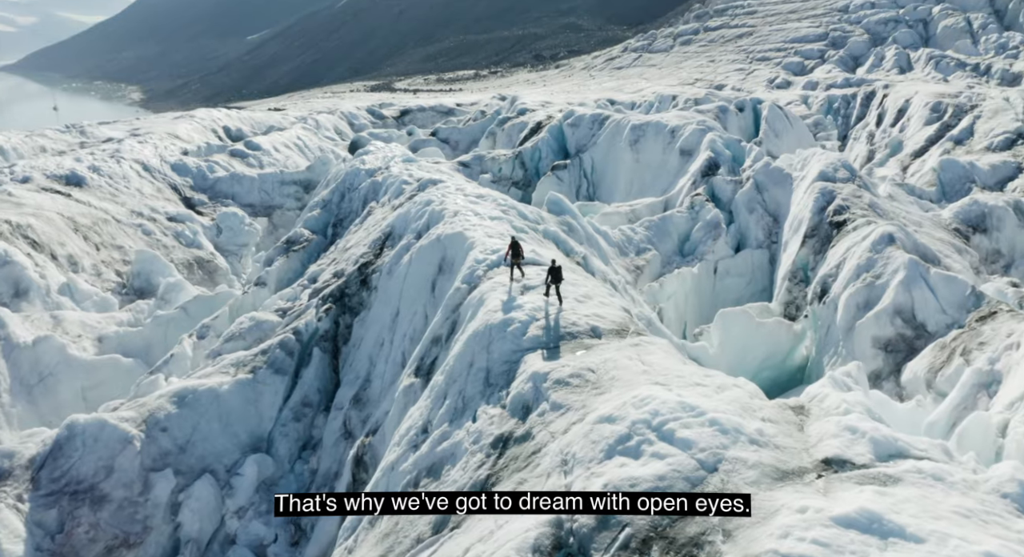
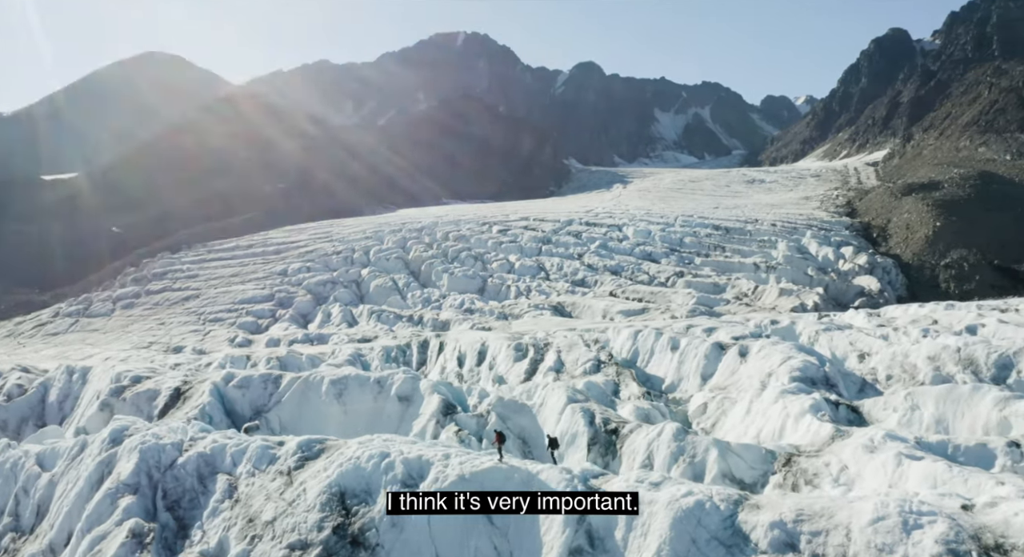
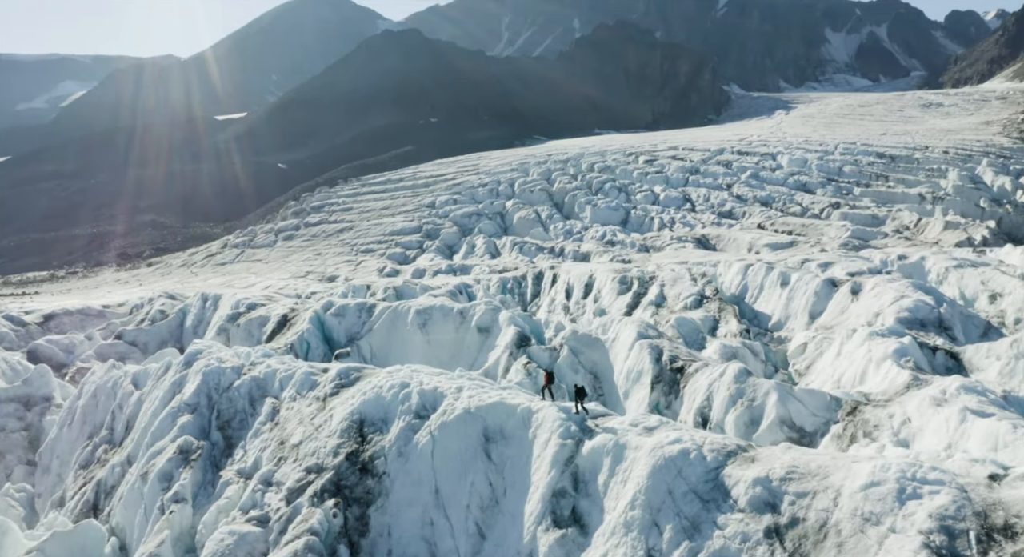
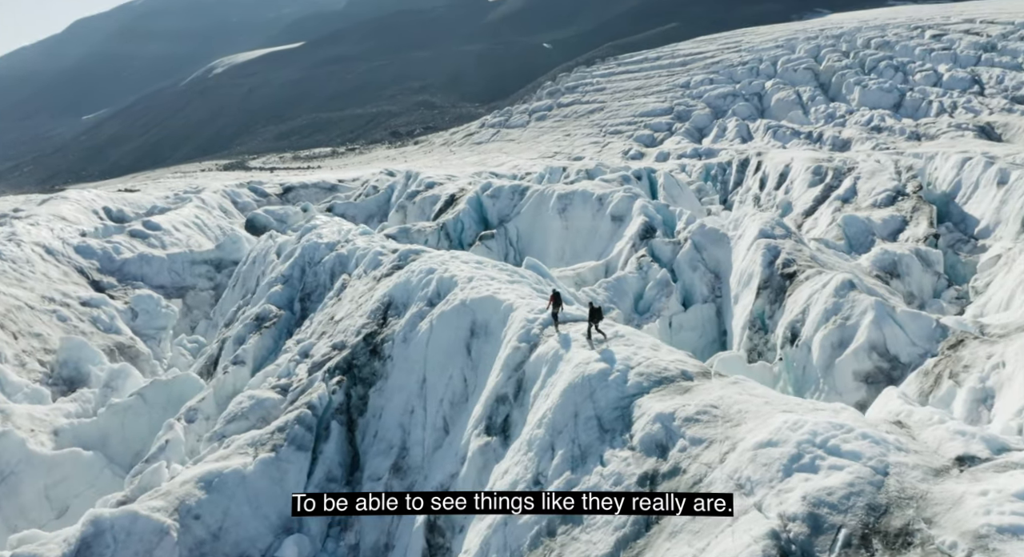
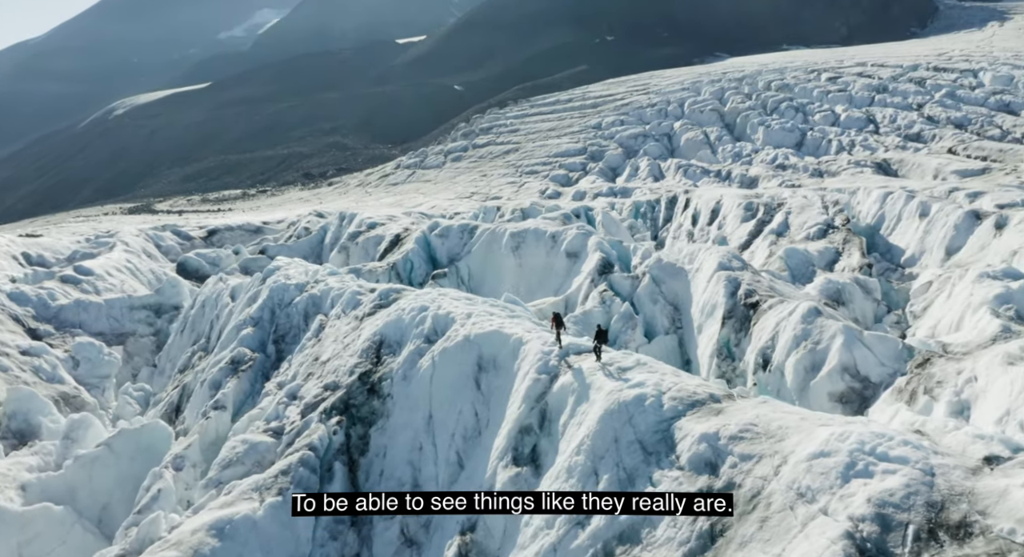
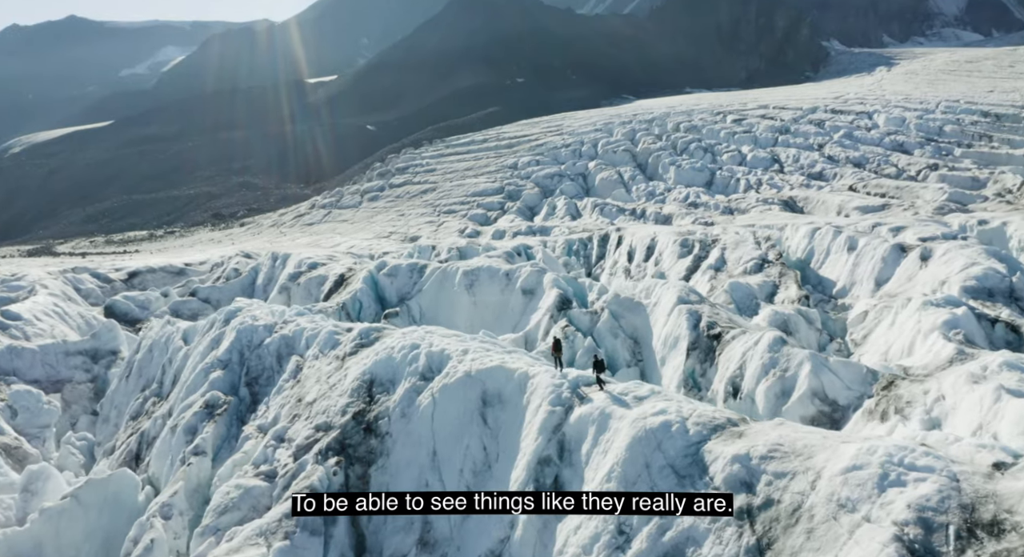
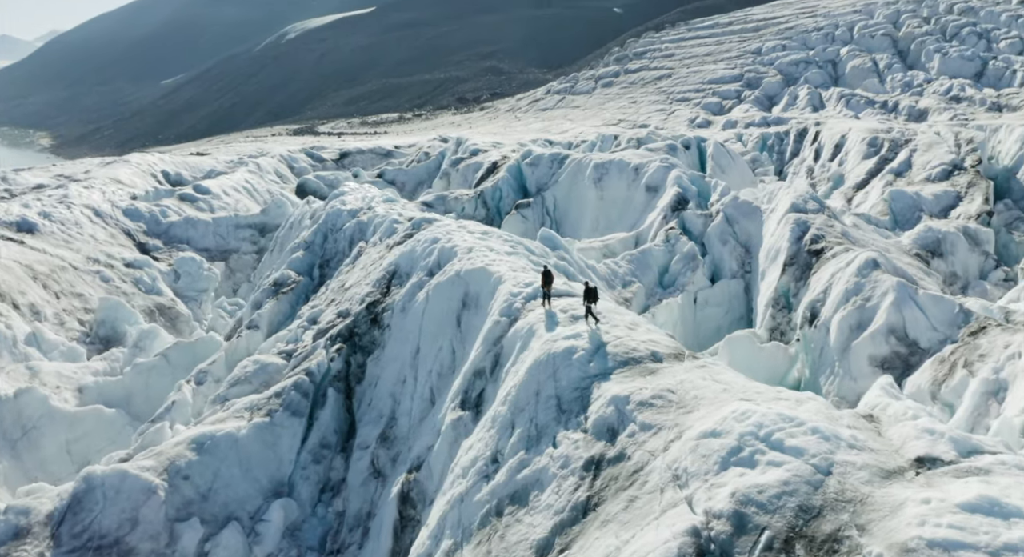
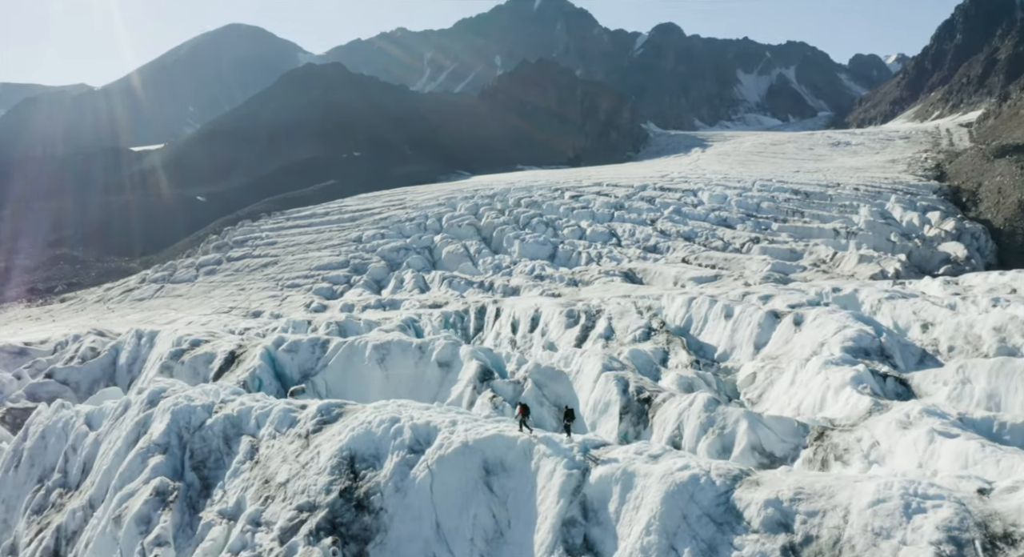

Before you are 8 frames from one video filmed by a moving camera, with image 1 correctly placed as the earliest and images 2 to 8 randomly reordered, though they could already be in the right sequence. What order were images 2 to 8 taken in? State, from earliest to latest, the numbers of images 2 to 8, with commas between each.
7, 4, 5, 6, 3, 8, 2
